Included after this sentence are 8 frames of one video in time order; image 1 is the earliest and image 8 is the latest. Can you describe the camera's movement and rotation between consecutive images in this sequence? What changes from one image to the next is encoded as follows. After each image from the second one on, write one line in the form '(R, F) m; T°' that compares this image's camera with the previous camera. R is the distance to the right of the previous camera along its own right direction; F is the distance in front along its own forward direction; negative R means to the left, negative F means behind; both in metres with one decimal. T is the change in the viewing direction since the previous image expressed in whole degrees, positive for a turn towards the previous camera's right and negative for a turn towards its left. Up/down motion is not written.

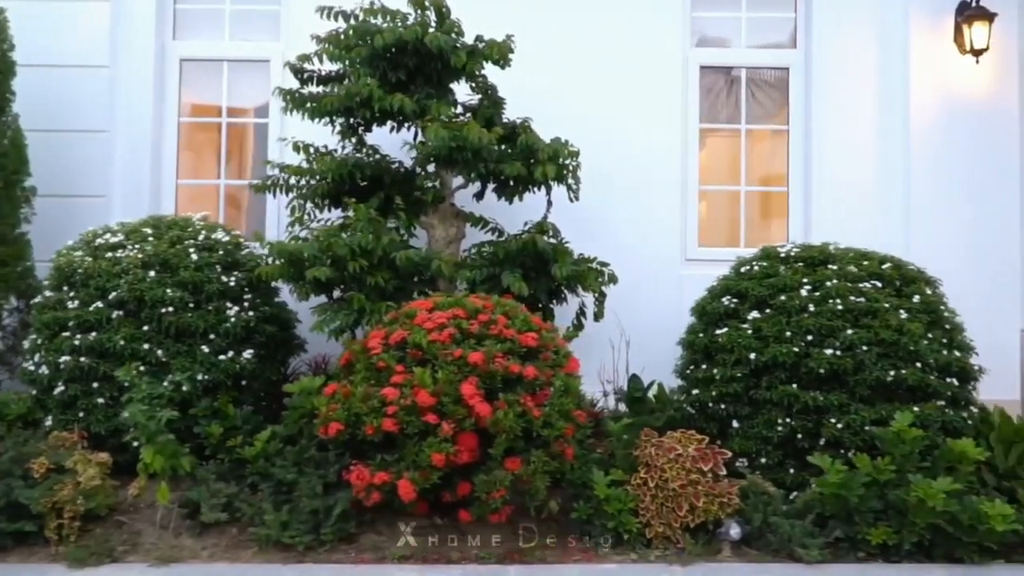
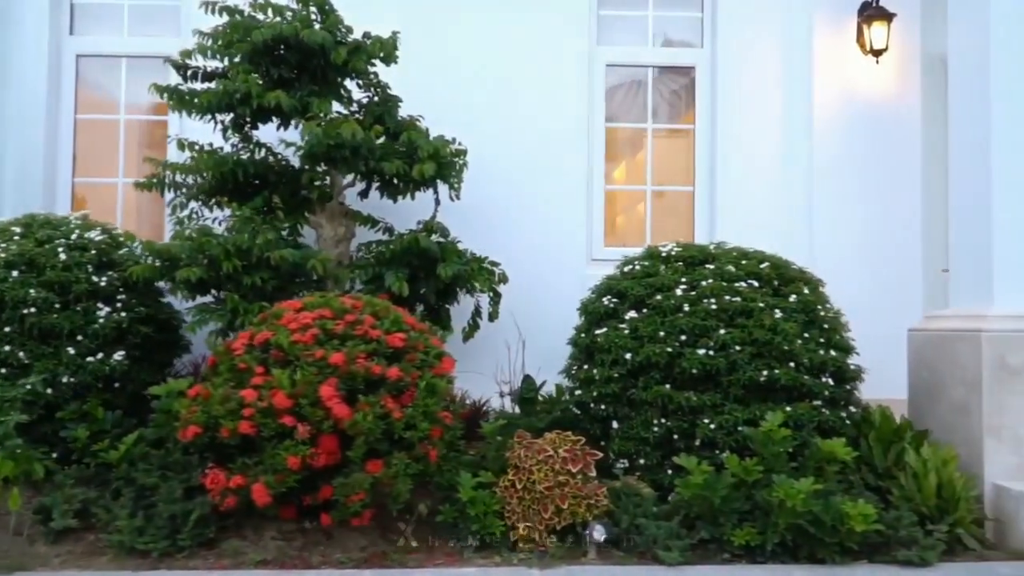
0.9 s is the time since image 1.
(+0.5, +0.1) m; +1°
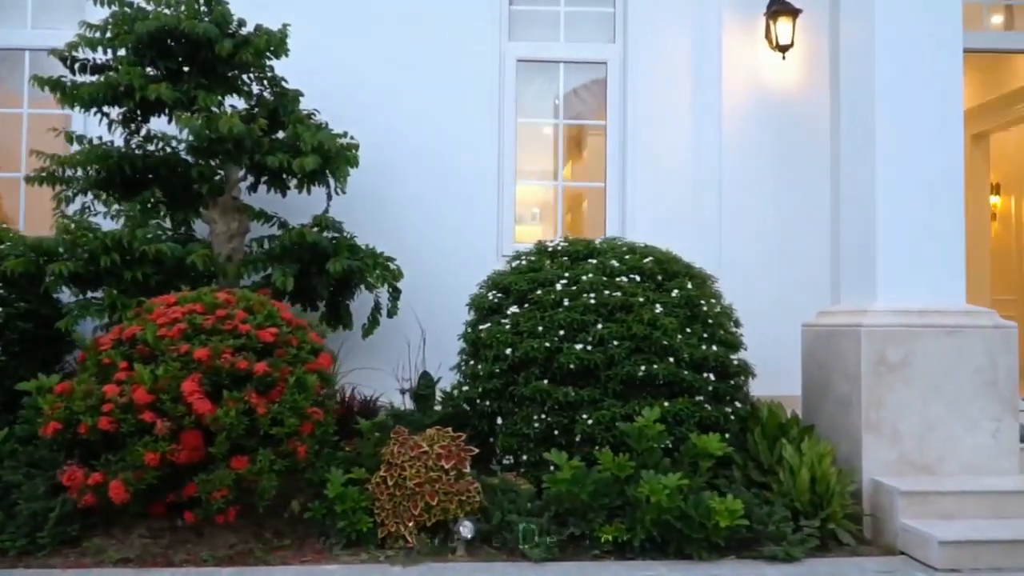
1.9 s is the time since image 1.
(+0.5, 0.0) m; +1°
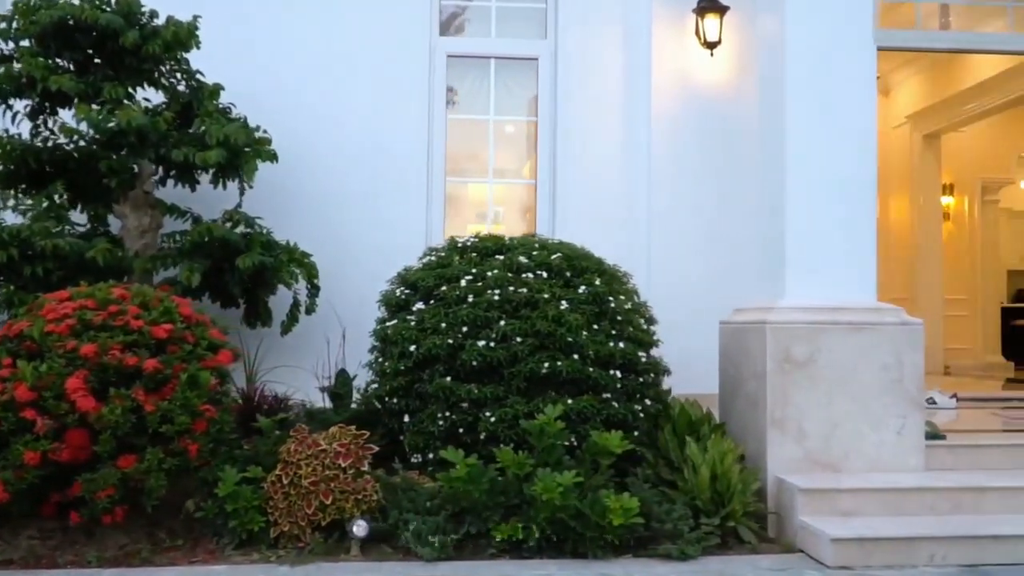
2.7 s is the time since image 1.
(+0.4, +0.1) m; +1°
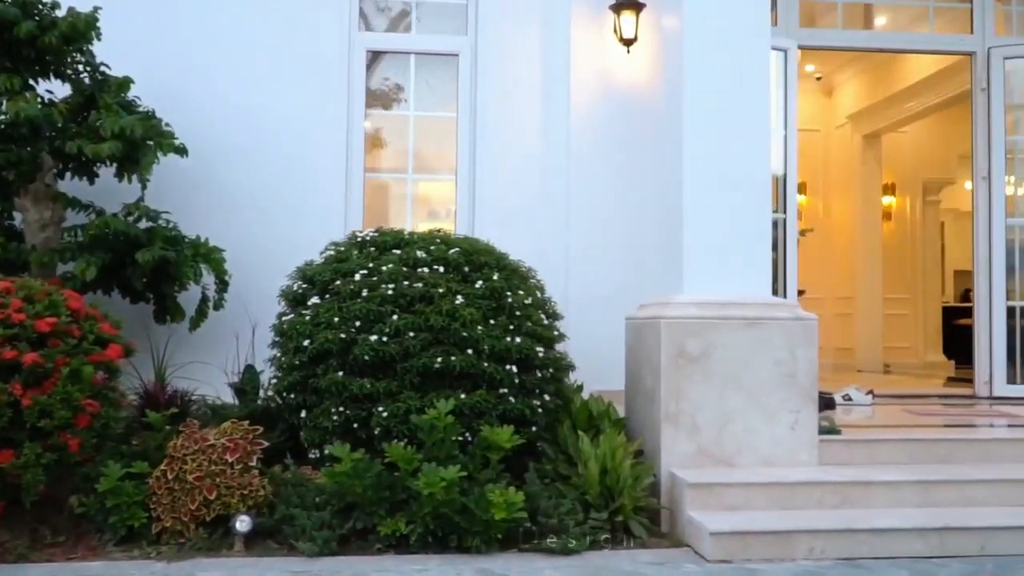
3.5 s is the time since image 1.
(+0.4, 0.0) m; +1°
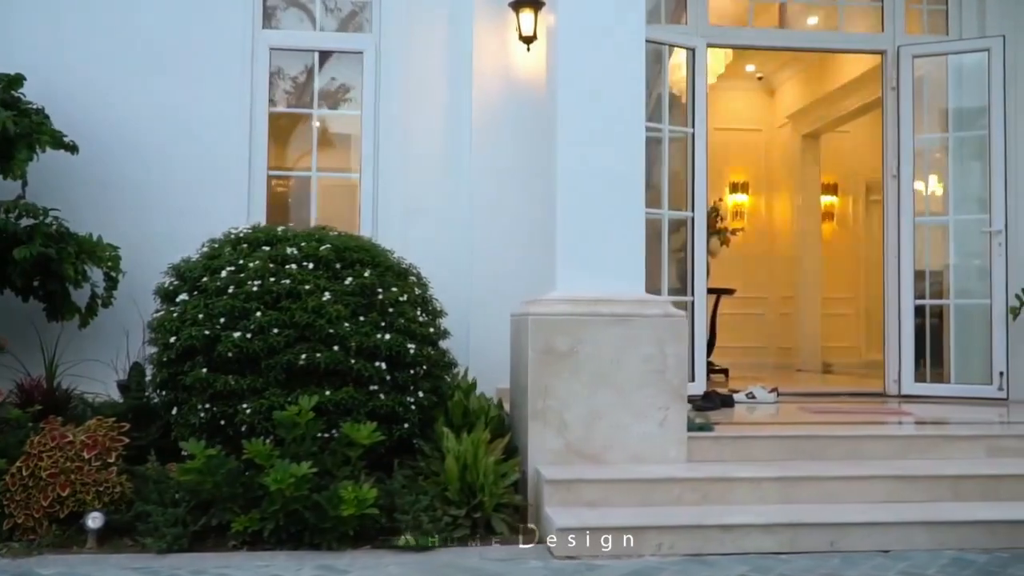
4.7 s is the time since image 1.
(+0.6, 0.0) m; +1°
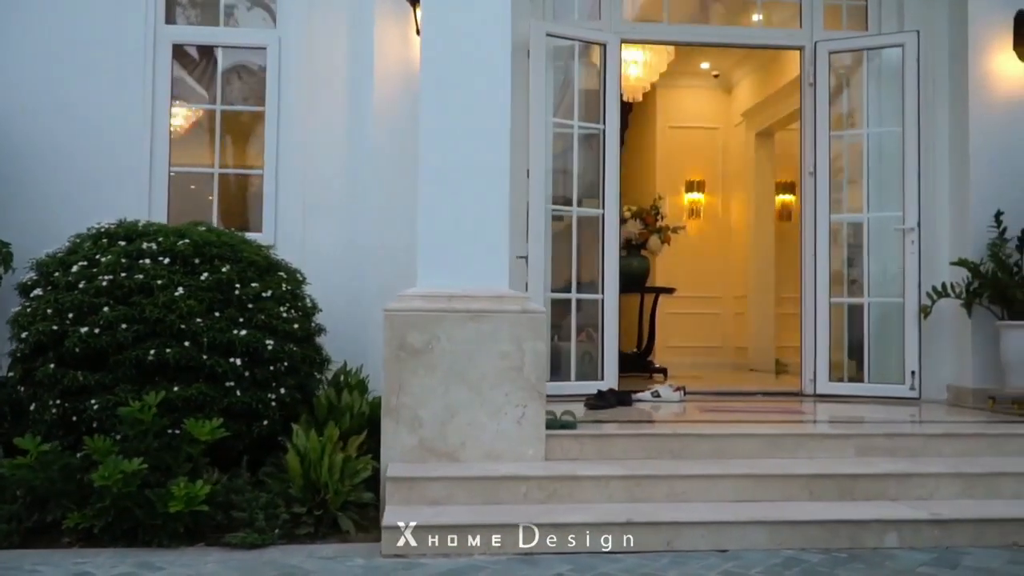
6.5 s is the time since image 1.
(+0.8, +0.1) m; -1°
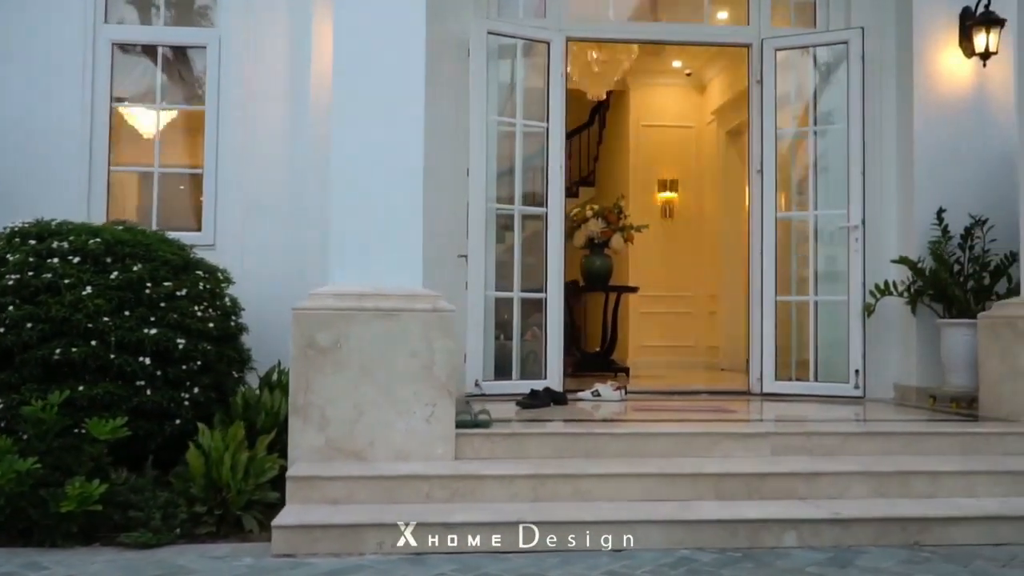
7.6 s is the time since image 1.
(+0.5, 0.0) m; -1°
